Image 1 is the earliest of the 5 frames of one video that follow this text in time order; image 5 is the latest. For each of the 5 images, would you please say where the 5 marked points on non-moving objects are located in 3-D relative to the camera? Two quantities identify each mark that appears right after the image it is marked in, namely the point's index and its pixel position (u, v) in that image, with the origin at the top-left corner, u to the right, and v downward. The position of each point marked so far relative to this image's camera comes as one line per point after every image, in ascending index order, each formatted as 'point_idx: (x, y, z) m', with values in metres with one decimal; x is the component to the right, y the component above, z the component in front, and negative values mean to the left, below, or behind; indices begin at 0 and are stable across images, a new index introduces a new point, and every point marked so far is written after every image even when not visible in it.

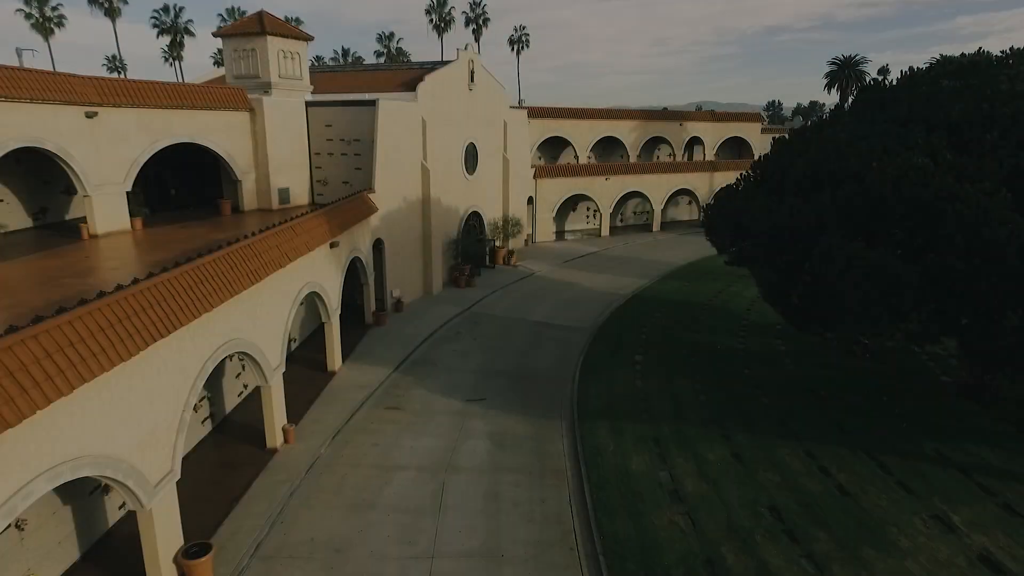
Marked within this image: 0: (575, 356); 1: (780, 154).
0: (+2.1, -2.4, +19.6) m
1: (+7.6, +3.8, +16.2) m
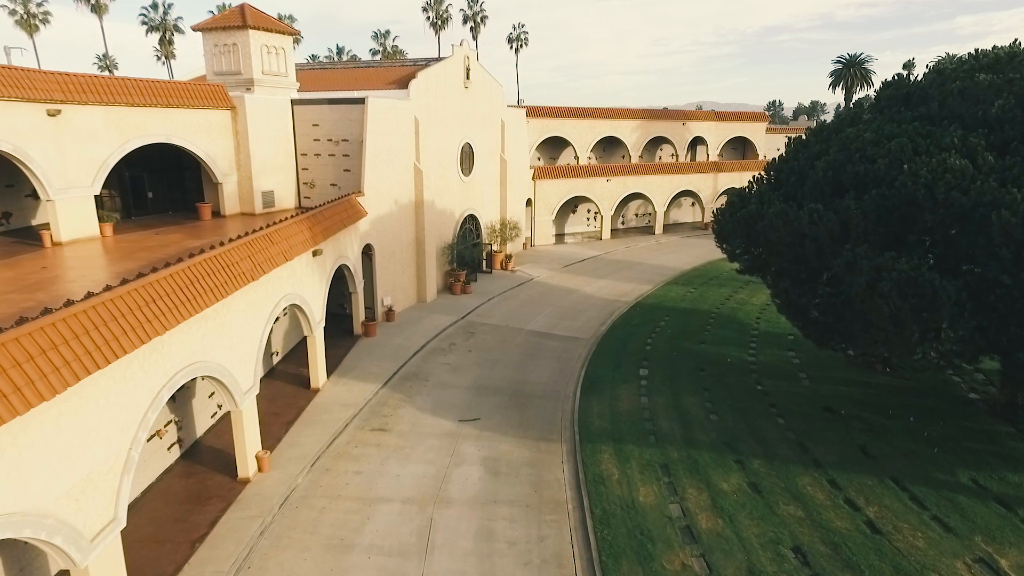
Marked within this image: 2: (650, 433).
0: (+2.0, -2.7, +18.4) m
1: (+7.5, +3.5, +15.1) m
2: (+3.5, -3.6, +14.4) m
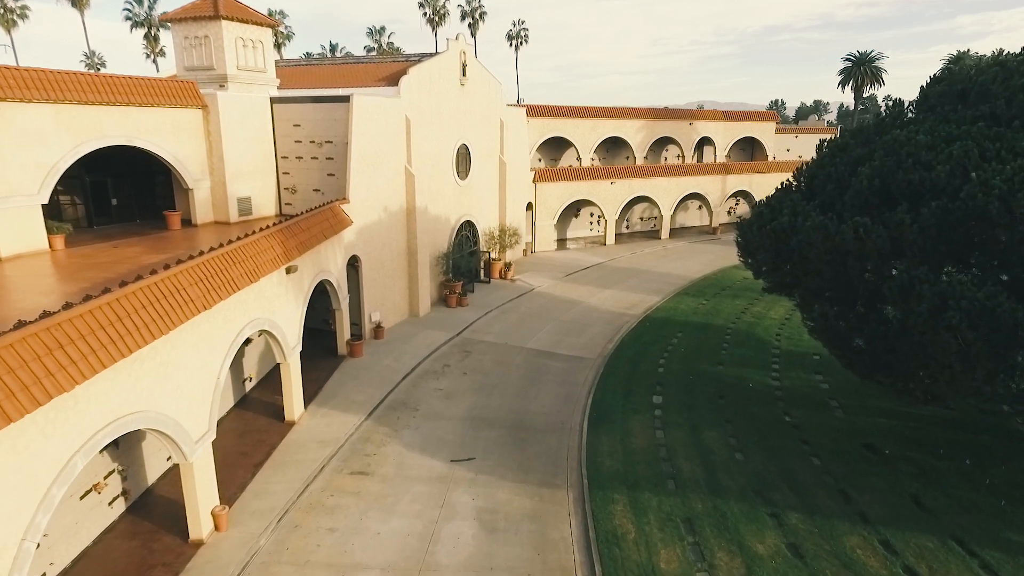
0: (+2.0, -3.2, +16.7) m
1: (+7.5, +3.0, +13.3) m
2: (+3.4, -4.2, +12.6) m
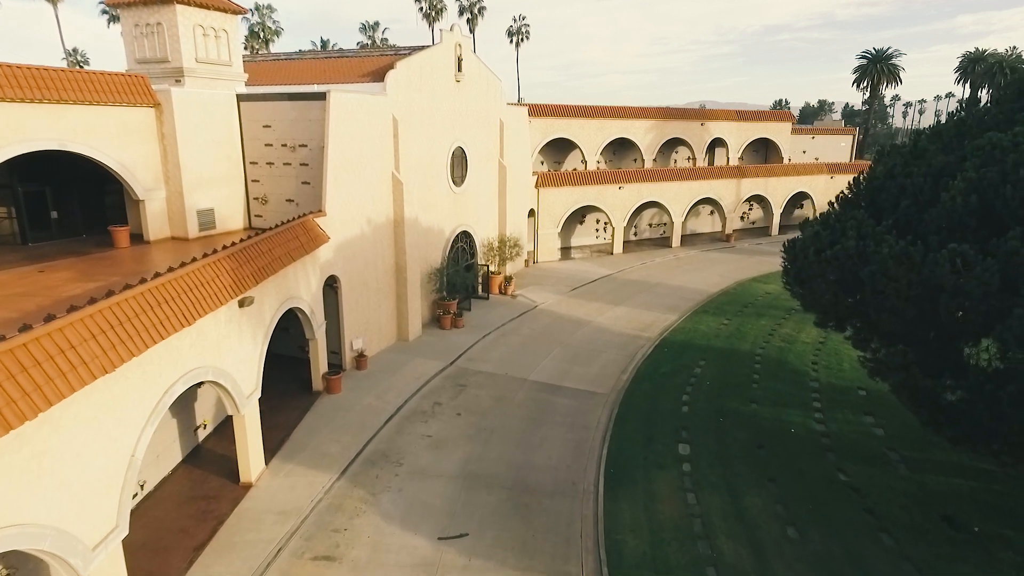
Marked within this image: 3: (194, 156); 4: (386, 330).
0: (+2.0, -3.9, +14.2) m
1: (+7.6, +2.3, +10.8) m
2: (+3.5, -4.9, +10.2) m
3: (-9.0, +3.7, +16.2) m
4: (-4.3, -1.4, +19.6) m
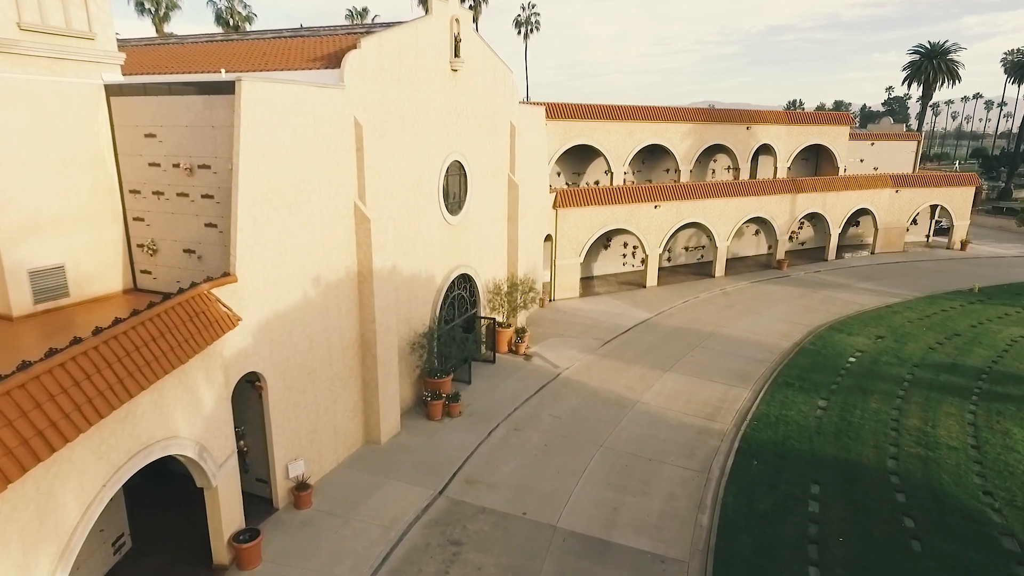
0: (+2.5, -5.9, +7.9) m
1: (+8.0, +0.3, +4.6) m
2: (+3.9, -6.9, +3.9) m
3: (-8.5, +1.8, +10.0) m
4: (-3.9, -3.4, +13.3) m
